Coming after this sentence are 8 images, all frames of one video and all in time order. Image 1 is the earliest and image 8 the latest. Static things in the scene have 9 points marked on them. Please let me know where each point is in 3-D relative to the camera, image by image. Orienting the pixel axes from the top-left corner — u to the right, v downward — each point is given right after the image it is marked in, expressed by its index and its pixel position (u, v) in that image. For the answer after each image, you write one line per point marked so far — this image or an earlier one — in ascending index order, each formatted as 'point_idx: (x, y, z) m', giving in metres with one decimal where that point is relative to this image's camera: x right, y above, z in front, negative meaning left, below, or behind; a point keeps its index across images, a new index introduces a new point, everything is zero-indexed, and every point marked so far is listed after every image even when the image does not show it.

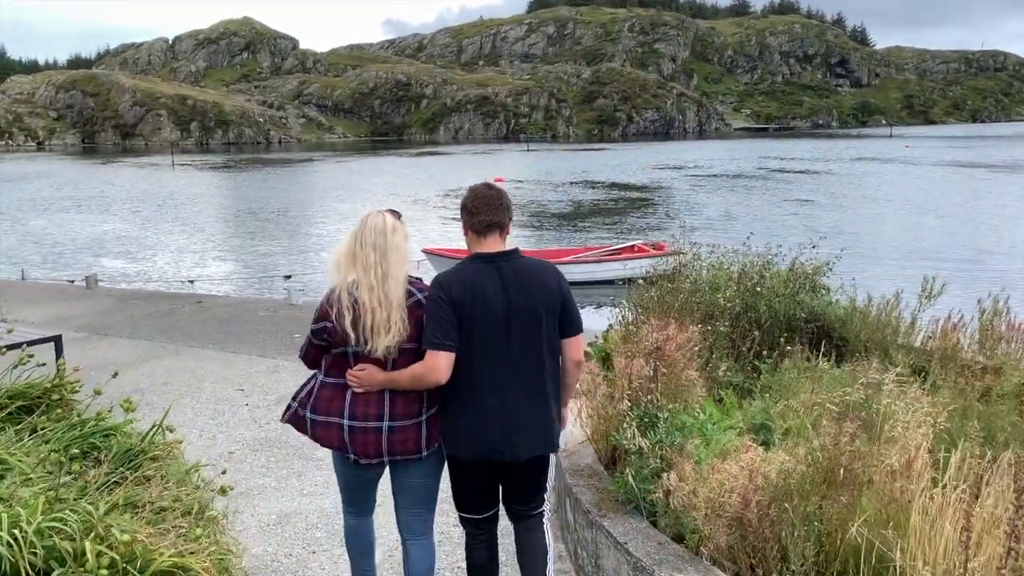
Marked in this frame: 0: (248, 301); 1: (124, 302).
0: (-5.5, -0.3, +18.6) m
1: (-8.0, -0.3, +18.1) m
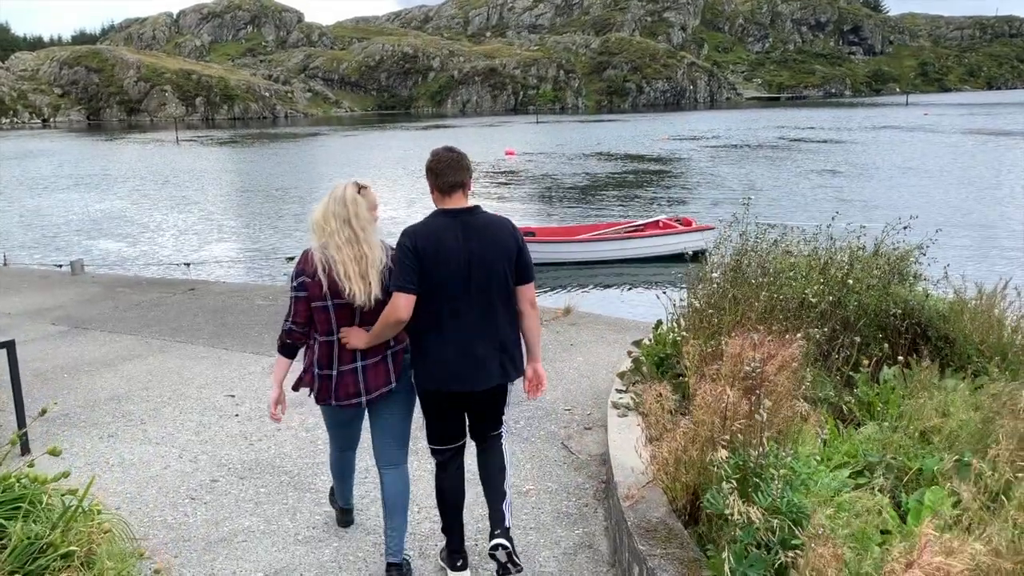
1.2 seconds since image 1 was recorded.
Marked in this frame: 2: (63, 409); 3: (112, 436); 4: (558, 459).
0: (-5.1, 0.0, +17.1) m
1: (-7.6, -0.1, +16.5) m
2: (-5.1, -1.4, +10.0) m
3: (-4.2, -1.5, +9.2) m
4: (+0.4, -1.6, +8.1) m
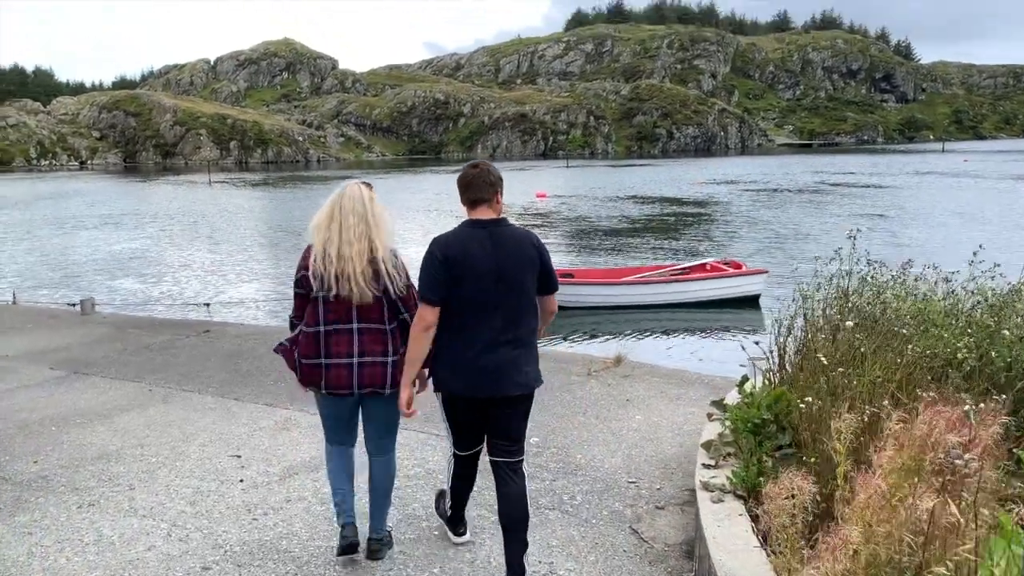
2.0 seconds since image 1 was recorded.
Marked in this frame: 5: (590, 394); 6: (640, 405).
0: (-4.4, -0.7, +15.7) m
1: (-6.8, -0.8, +15.3) m
2: (-4.6, -1.8, +8.6) m
3: (-3.7, -1.9, +7.7) m
4: (+0.9, -1.9, +6.6) m
5: (+0.9, -1.3, +10.8) m
6: (+1.5, -1.4, +10.4) m
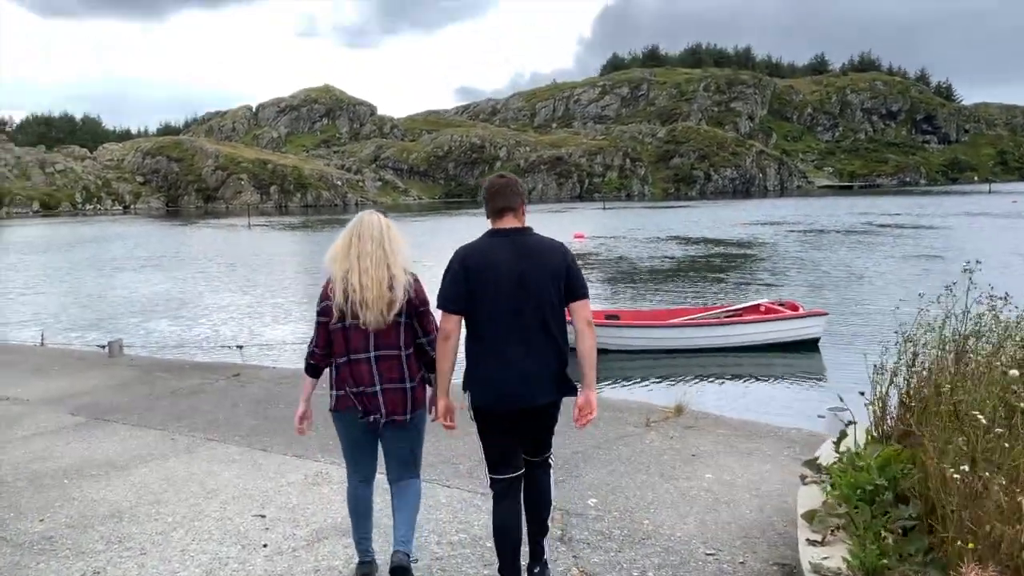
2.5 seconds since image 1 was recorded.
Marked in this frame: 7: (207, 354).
0: (-3.6, -1.4, +14.9) m
1: (-6.1, -1.4, +14.6) m
2: (-4.1, -2.1, +7.8) m
3: (-3.2, -2.2, +6.8) m
4: (+1.3, -2.2, +5.5) m
5: (+1.5, -1.8, +9.8) m
6: (+2.0, -1.8, +9.3) m
7: (-6.8, -1.4, +19.5) m
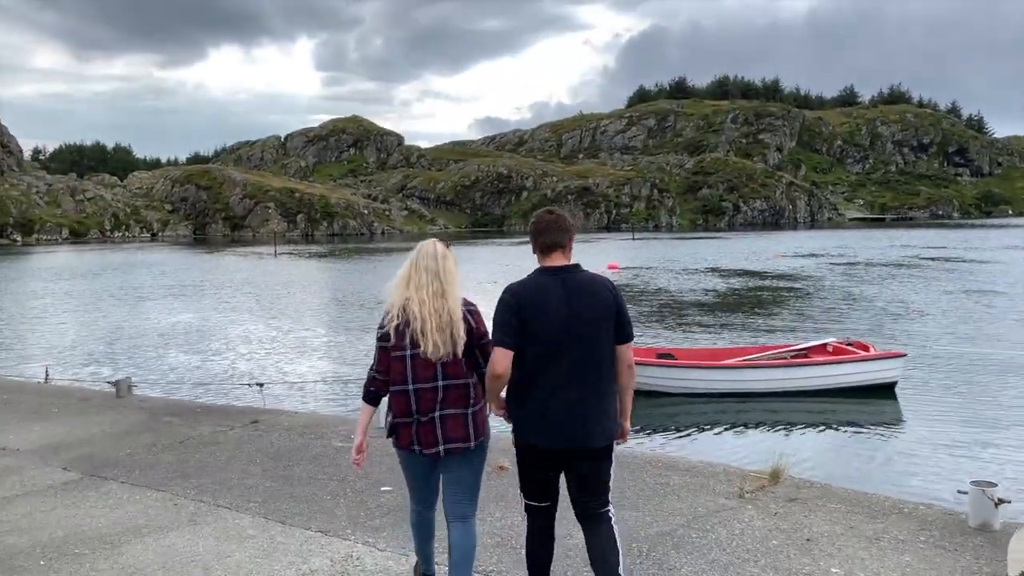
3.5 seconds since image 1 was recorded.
0: (-2.8, -2.0, +13.3) m
1: (-5.3, -1.9, +13.0) m
2: (-3.5, -2.4, +6.1) m
3: (-2.7, -2.5, +5.2) m
4: (+1.8, -2.4, +3.7) m
5: (+2.1, -2.2, +8.0) m
6: (+2.7, -2.2, +7.5) m
7: (-5.8, -2.1, +17.9) m
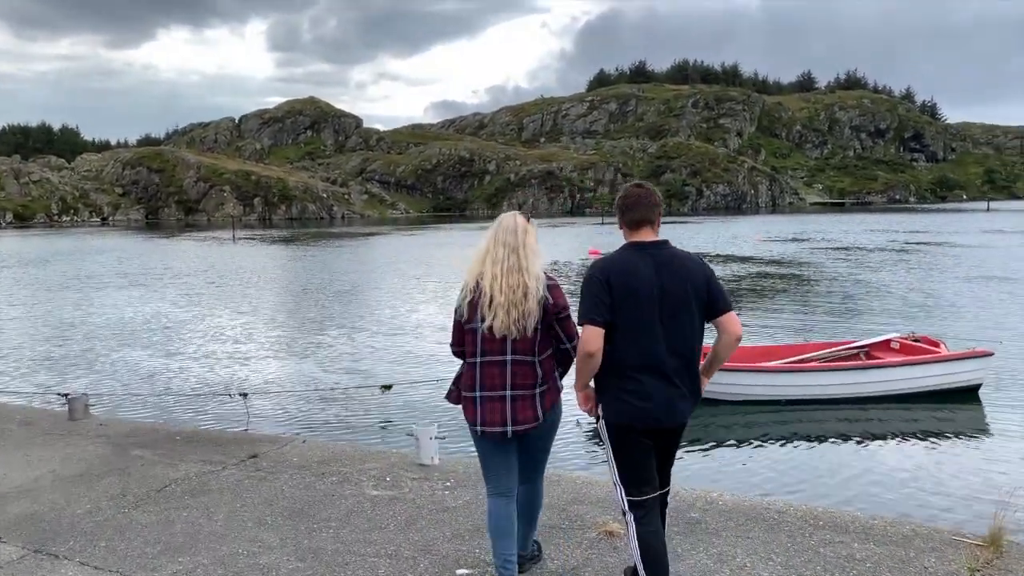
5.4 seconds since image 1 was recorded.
0: (-2.0, -1.9, +10.4) m
1: (-4.5, -1.9, +10.0) m
2: (-2.4, -2.5, +3.2) m
3: (-1.5, -2.6, +2.3) m
4: (+3.1, -2.5, +1.1) m
5: (+3.2, -2.2, +5.4) m
6: (+3.7, -2.2, +4.9) m
7: (-5.3, -2.0, +14.9) m
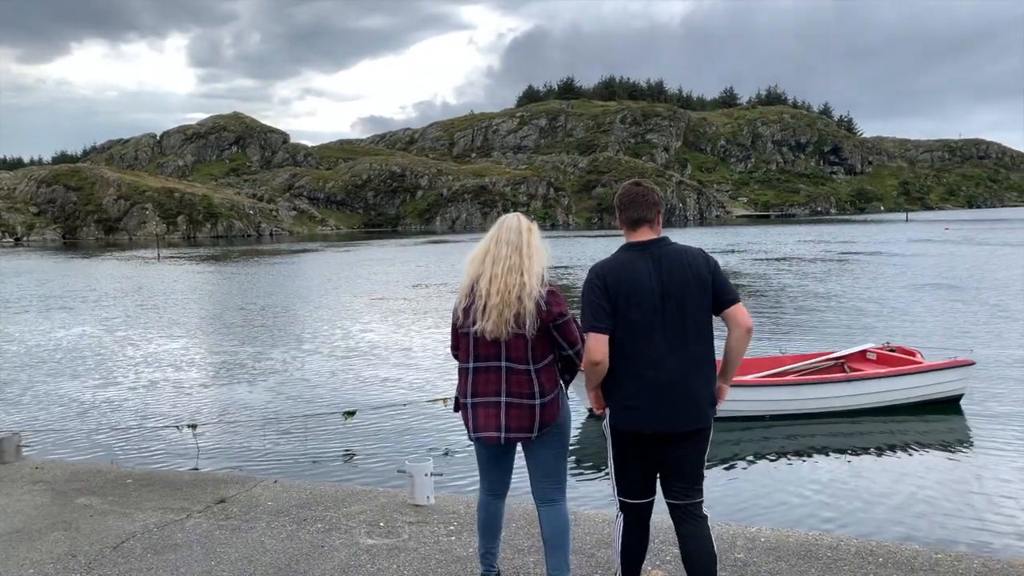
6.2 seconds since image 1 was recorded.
0: (-2.0, -2.1, +9.3) m
1: (-4.5, -2.1, +8.7) m
2: (-1.8, -2.6, +2.1) m
3: (-0.8, -2.6, +1.3) m
4: (+3.8, -2.5, +0.4) m
5: (+3.6, -2.2, +4.7) m
6: (+4.1, -2.3, +4.3) m
7: (-5.6, -2.3, +13.5) m
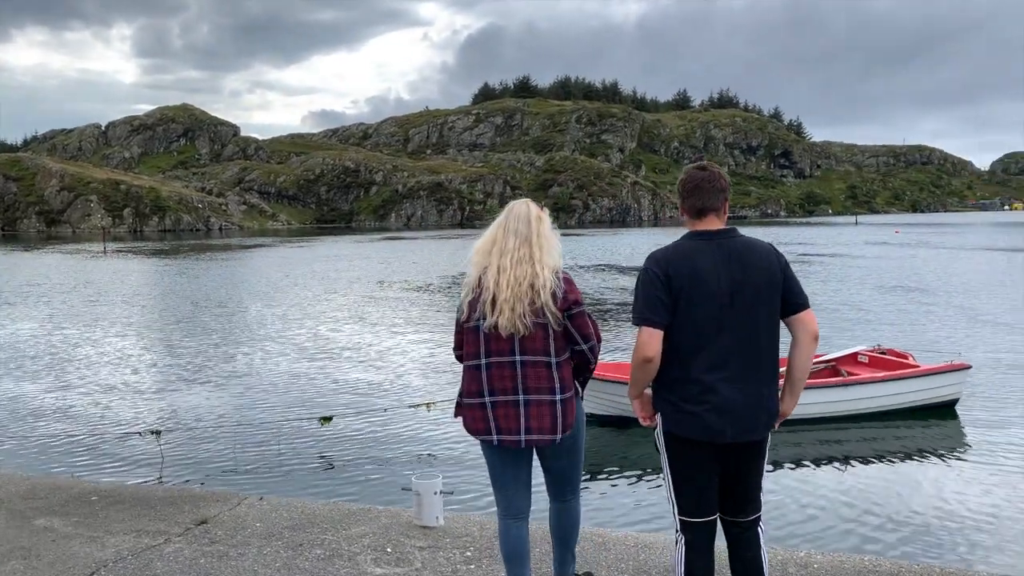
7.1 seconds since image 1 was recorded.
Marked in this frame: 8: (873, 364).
0: (-1.9, -2.1, +8.4) m
1: (-4.3, -2.1, +7.7) m
2: (-1.3, -2.6, +1.2) m
3: (-0.3, -2.6, +0.5) m
4: (+4.3, -2.5, -0.2) m
5: (+3.9, -2.3, +4.1) m
6: (+4.5, -2.3, +3.7) m
7: (-5.7, -2.2, +12.4) m
8: (+7.2, -1.4, +17.1) m
